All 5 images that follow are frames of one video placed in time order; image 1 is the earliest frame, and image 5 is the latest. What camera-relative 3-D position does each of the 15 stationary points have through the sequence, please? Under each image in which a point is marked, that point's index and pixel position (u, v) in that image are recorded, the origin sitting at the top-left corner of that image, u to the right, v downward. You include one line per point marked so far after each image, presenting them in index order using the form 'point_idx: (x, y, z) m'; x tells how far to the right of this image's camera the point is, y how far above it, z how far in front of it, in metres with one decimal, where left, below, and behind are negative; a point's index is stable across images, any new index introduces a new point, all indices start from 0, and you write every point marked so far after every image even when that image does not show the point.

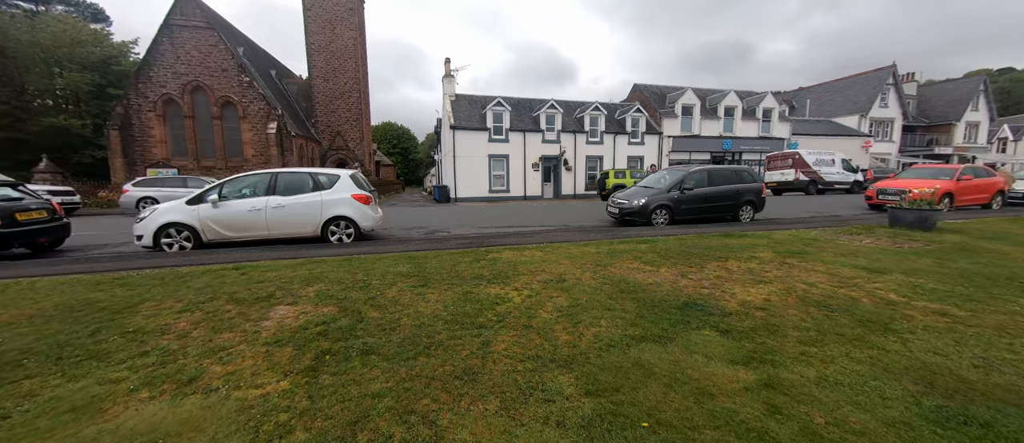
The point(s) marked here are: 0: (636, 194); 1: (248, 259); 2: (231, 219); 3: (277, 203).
0: (+3.8, +0.8, +10.7) m
1: (-4.4, -0.6, +5.9) m
2: (-5.8, +0.1, +7.2) m
3: (-5.0, +0.4, +7.5) m
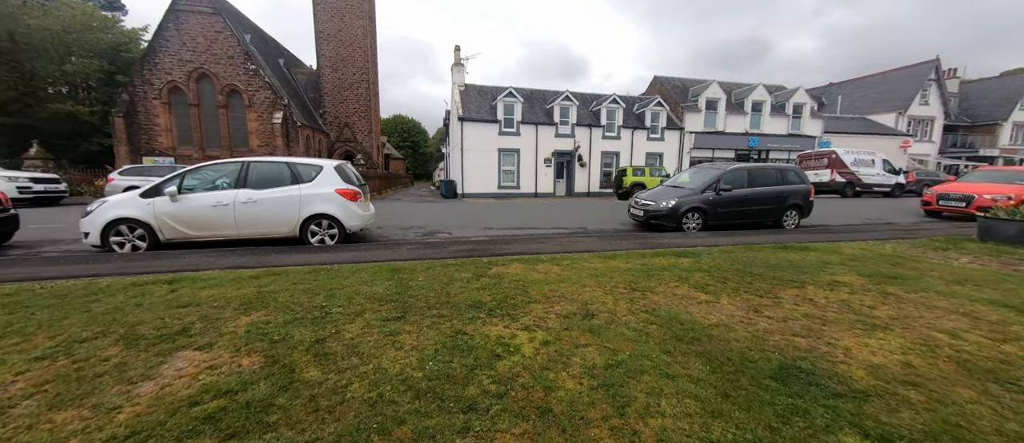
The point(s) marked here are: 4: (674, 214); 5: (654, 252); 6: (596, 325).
0: (+4.1, +0.7, +9.4) m
1: (-4.3, -0.6, +4.8) m
2: (-5.7, +0.1, +6.2) m
3: (-4.9, +0.4, +6.4) m
4: (+4.1, +0.2, +8.9) m
5: (+2.4, -0.5, +5.8) m
6: (+0.7, -0.9, +3.0) m
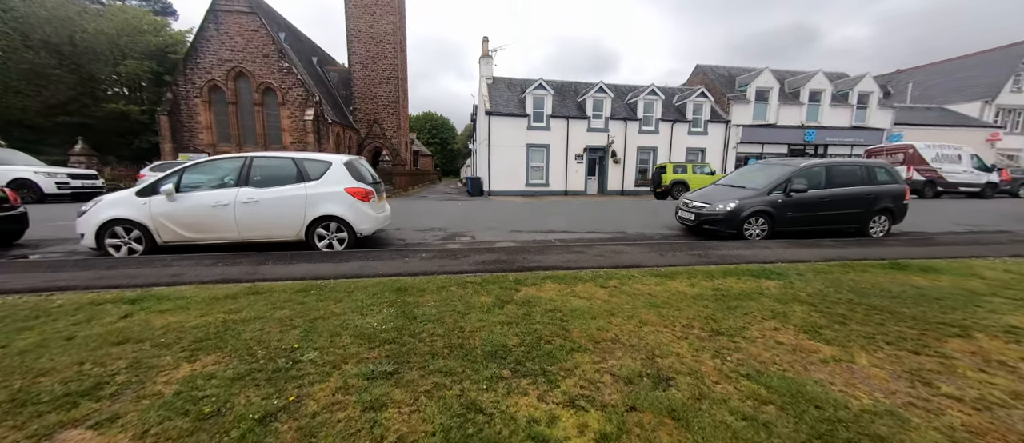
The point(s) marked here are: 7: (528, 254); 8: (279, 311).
0: (+4.8, +0.6, +8.0) m
1: (-3.9, -0.7, +4.1) m
2: (-5.2, +0.1, +5.6) m
3: (-4.3, +0.4, +5.8) m
4: (+4.8, +0.1, +7.5) m
5: (+2.8, -0.6, +4.6) m
6: (+0.9, -1.0, +2.0) m
7: (+0.3, -0.5, +5.6) m
8: (-2.1, -0.8, +3.2) m
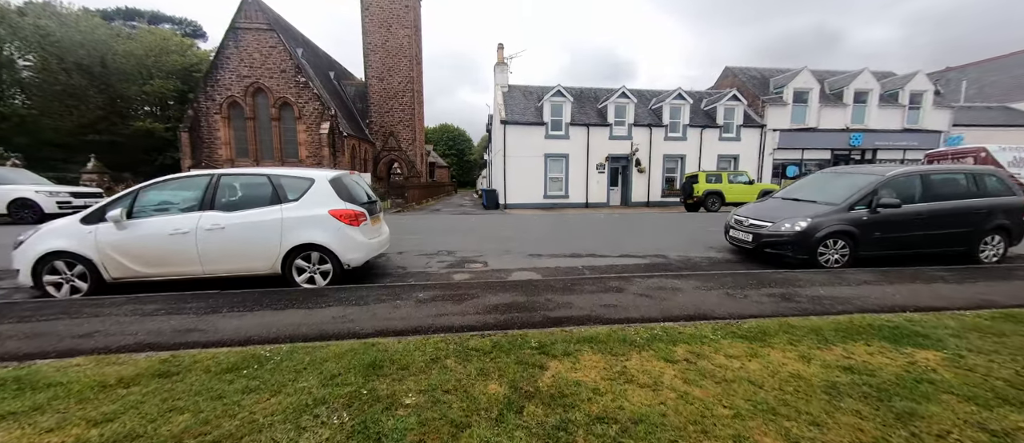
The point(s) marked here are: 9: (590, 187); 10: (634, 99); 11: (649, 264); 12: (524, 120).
0: (+5.2, +0.2, +6.6) m
1: (-3.8, -1.0, +3.1) m
2: (-4.9, -0.3, +4.6) m
3: (-4.1, 0.0, +4.8) m
4: (+5.1, -0.4, +6.1) m
5: (+3.0, -1.0, +3.2) m
6: (+1.0, -1.3, +0.7) m
7: (+0.5, -0.9, +4.4) m
8: (-2.0, -1.1, +2.0) m
9: (+4.4, +2.0, +19.8) m
10: (+7.0, +7.0, +19.9) m
11: (+2.6, -0.8, +6.6) m
12: (+0.6, +5.6, +19.1) m
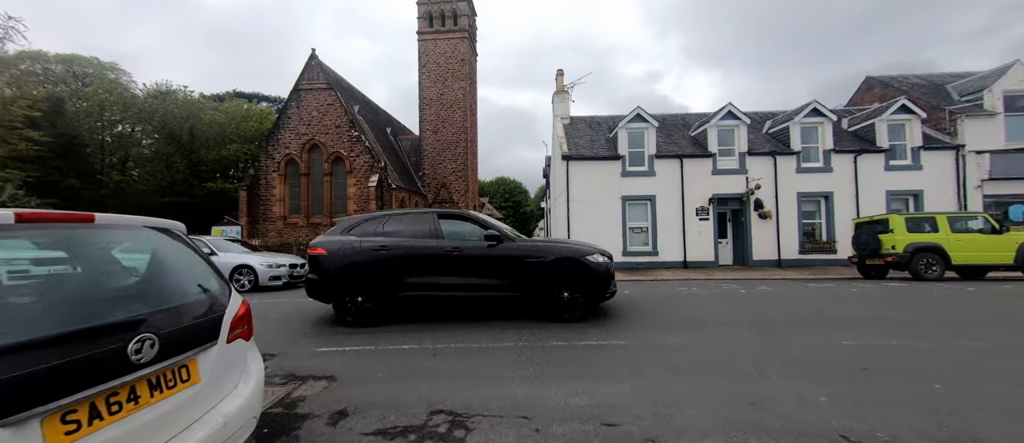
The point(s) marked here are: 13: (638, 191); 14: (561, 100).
0: (+5.8, -0.6, +1.0) m
1: (-3.6, -1.4, -1.3) m
2: (-4.4, -1.0, +0.6) m
3: (-3.6, -0.7, +0.6) m
4: (+5.7, -1.0, +0.4) m
5: (+3.1, -1.2, -2.2) m
6: (+0.8, -1.3, -4.4) m
7: (+0.9, -1.4, -0.6) m
8: (-2.0, -1.3, -2.6) m
9: (+7.2, -0.8, +14.2) m
10: (+9.8, +4.3, +14.6) m
11: (+3.3, -1.6, +1.2) m
12: (+3.3, +2.8, +14.7) m
13: (+5.2, +1.3, +14.4) m
14: (+2.4, +6.1, +17.5) m
